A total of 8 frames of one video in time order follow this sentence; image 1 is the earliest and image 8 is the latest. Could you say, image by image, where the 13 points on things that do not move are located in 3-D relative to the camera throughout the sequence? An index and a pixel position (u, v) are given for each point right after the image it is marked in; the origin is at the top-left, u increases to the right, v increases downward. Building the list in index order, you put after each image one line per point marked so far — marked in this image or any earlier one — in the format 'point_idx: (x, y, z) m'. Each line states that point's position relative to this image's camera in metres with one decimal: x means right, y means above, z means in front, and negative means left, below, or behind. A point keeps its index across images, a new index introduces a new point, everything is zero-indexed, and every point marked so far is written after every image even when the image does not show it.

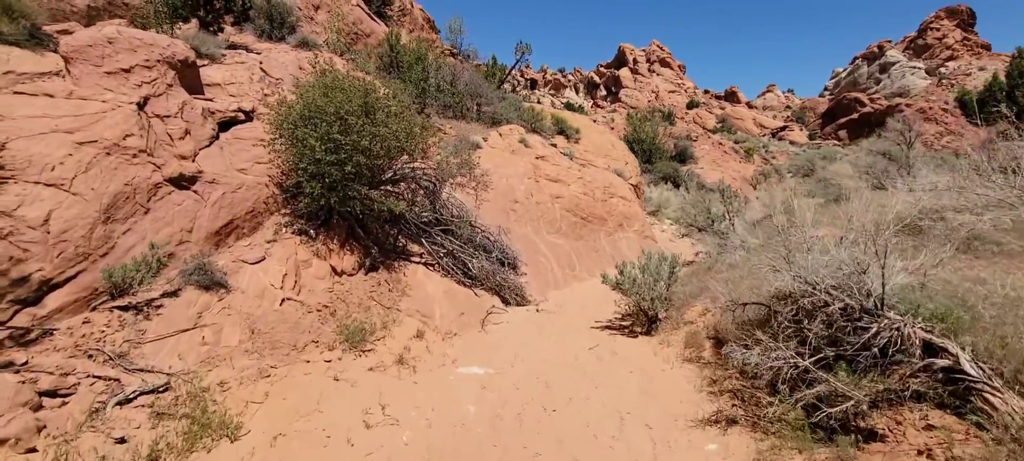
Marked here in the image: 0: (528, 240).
0: (+0.3, -0.2, +10.1) m
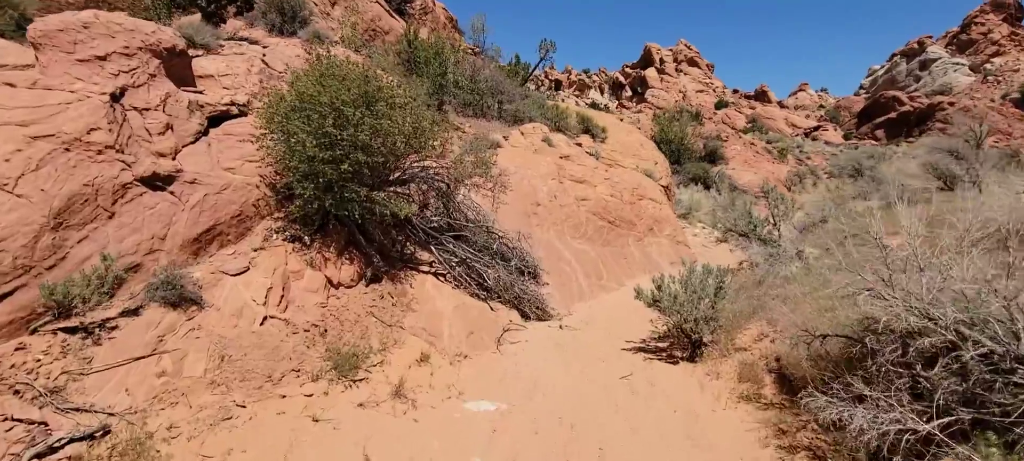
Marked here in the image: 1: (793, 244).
0: (+0.7, -0.3, +9.3) m
1: (+4.0, -0.2, +6.9) m
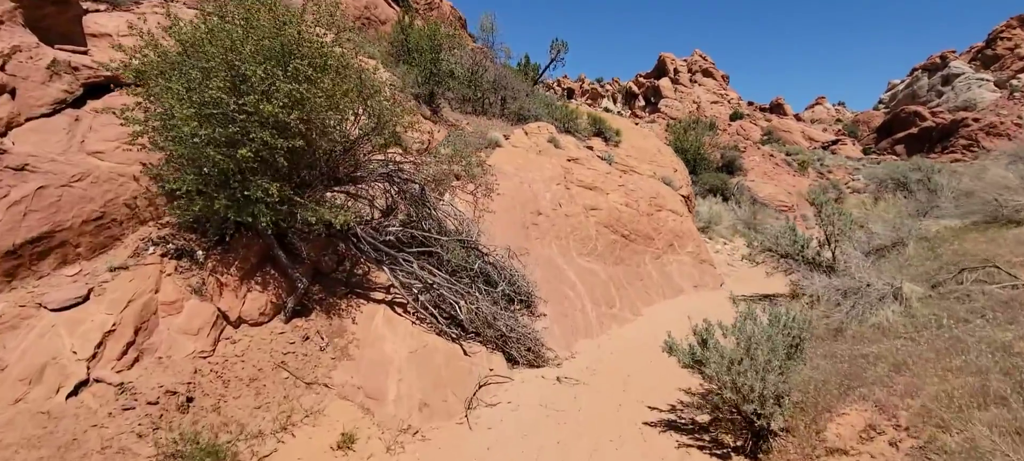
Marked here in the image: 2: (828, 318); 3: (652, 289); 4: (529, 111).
0: (+0.6, -0.5, +7.6) m
1: (+3.8, -0.5, +5.2) m
2: (+3.0, -0.8, +4.6) m
3: (+2.7, -1.1, +9.4) m
4: (+0.5, +3.6, +14.9) m
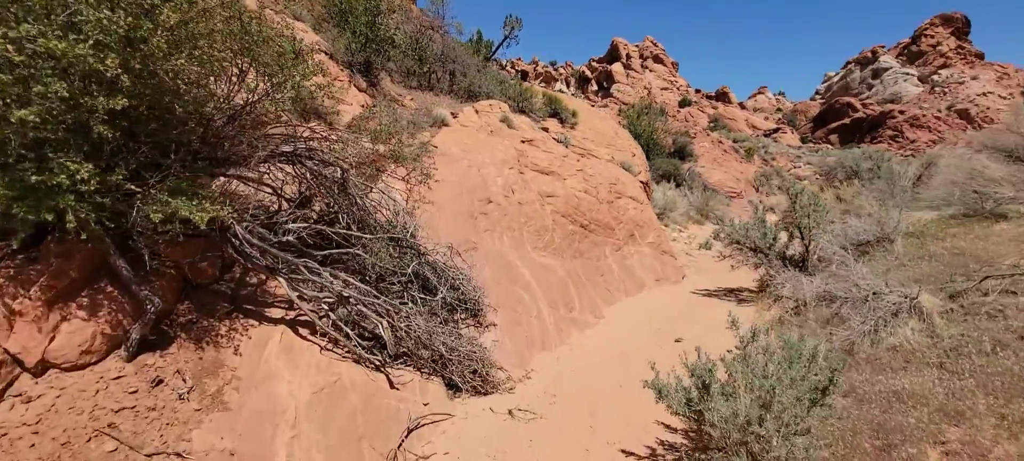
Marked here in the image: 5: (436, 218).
0: (-0.1, -0.4, +6.6) m
1: (+3.3, -0.5, +4.5) m
2: (+2.5, -0.8, +3.9) m
3: (+1.8, -0.9, +8.6) m
4: (-0.9, +3.9, +13.7) m
5: (-1.0, +0.2, +6.6) m
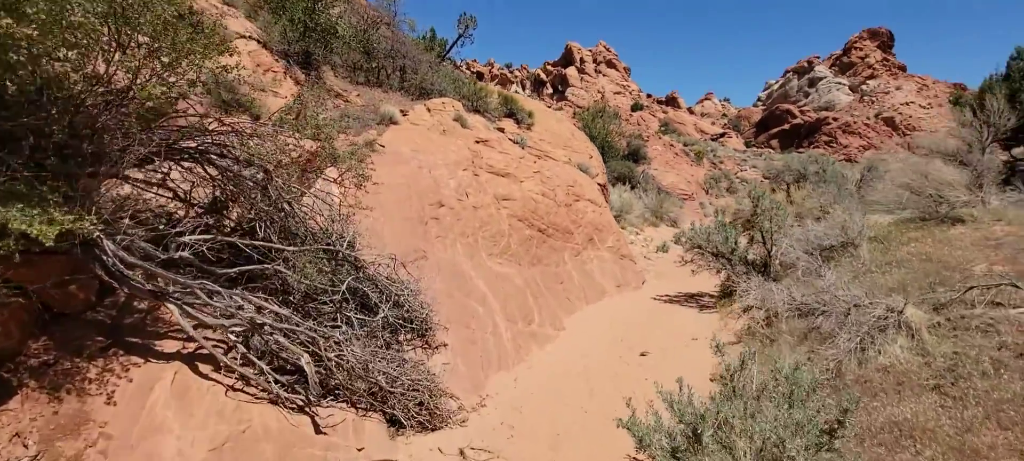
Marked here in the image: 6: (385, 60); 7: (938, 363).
0: (-0.7, -0.5, +6.0) m
1: (+2.9, -0.5, +4.2) m
2: (+2.2, -0.9, +3.5) m
3: (+1.0, -1.0, +8.2) m
4: (-2.1, +3.8, +13.0) m
5: (-1.6, +0.1, +6.0) m
6: (-3.3, +4.5, +13.0) m
7: (+2.6, -0.8, +3.1) m
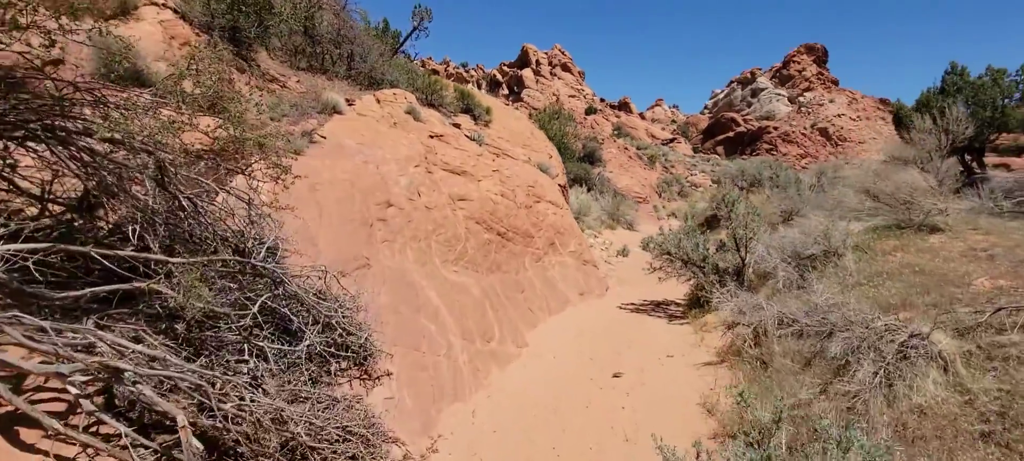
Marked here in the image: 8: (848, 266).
0: (-1.2, -0.6, +5.2) m
1: (+2.6, -0.6, +3.7) m
2: (+1.9, -1.0, +3.0) m
3: (+0.3, -1.1, +7.5) m
4: (-3.1, +3.8, +12.0) m
5: (-2.0, 0.0, +5.1) m
6: (-4.4, +4.5, +11.9) m
7: (+2.5, -0.9, +2.6) m
8: (+3.6, -0.4, +5.3) m
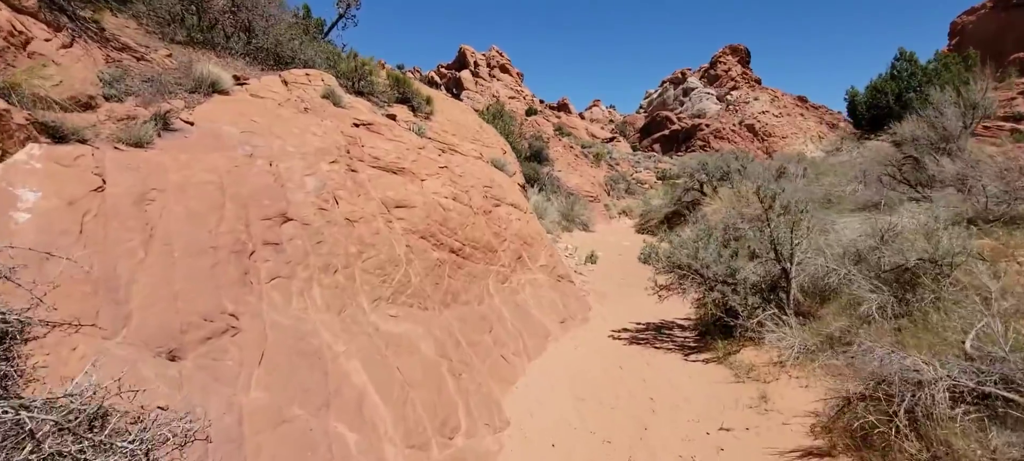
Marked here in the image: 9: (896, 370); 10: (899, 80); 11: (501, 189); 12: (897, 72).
0: (-1.3, -0.8, +2.9) m
1: (+2.6, -0.7, +1.9) m
2: (+2.0, -1.0, +1.1) m
3: (-0.1, -1.2, +5.4) m
4: (-4.2, +3.4, +9.6) m
5: (-2.2, -0.2, +2.8) m
6: (-5.5, +4.1, +9.3) m
7: (+2.6, -0.9, +0.8) m
8: (+3.4, -0.4, +3.6) m
9: (+2.2, -0.8, +2.8) m
10: (+14.4, +5.6, +18.3) m
11: (-0.1, +0.7, +8.1) m
12: (+14.4, +5.9, +18.5) m
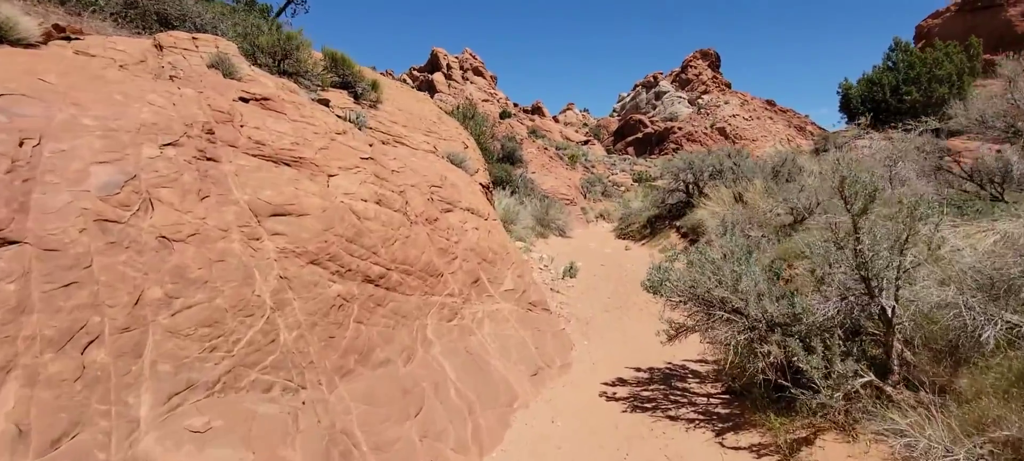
0: (-1.6, -0.9, +0.9) m
1: (+2.4, -0.7, 0.0) m
2: (+1.8, -1.1, -0.8) m
3: (-0.5, -1.4, +3.4) m
4: (-4.9, +3.2, +7.4) m
5: (-2.5, -0.3, +0.7) m
6: (-6.1, +3.8, +7.1) m
7: (+2.4, -1.0, -1.1) m
8: (+3.1, -0.5, +1.8) m
9: (+2.0, -0.9, +0.9) m
10: (+13.3, +5.5, +17.1) m
11: (-0.7, +0.5, +6.1) m
12: (+13.3, +5.8, +17.3) m
